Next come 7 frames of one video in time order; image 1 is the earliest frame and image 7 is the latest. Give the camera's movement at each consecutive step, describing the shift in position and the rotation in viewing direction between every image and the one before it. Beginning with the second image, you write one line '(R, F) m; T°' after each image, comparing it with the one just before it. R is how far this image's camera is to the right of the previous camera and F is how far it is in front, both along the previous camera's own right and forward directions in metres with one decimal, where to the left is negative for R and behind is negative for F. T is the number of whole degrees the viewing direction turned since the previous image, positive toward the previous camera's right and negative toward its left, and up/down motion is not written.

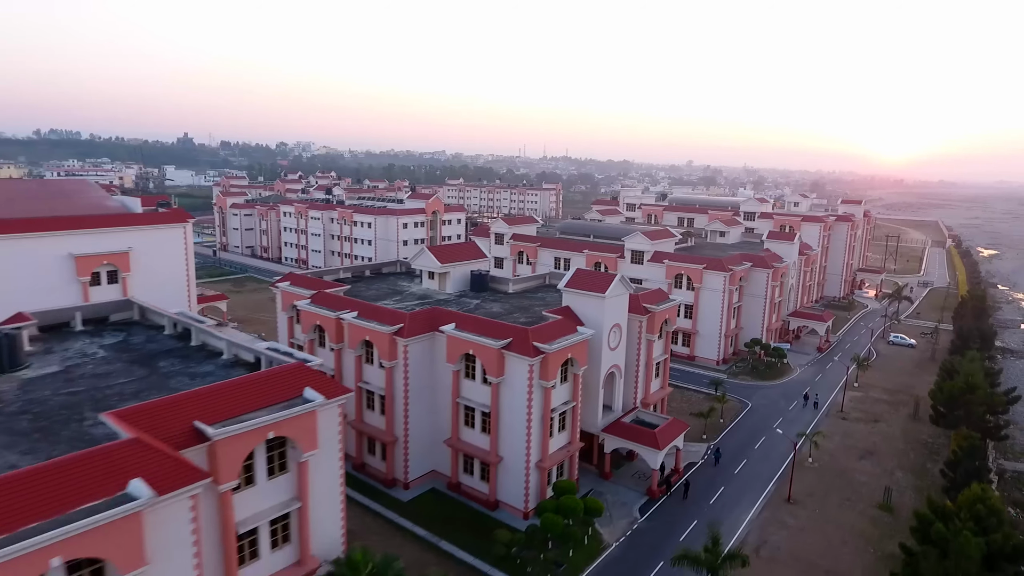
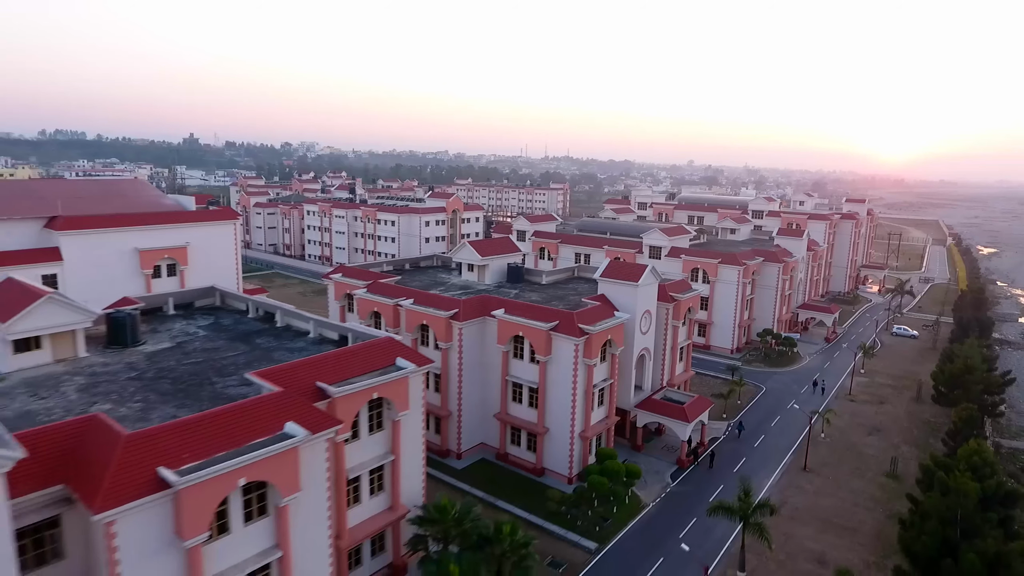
(-2.1, -3.0) m; 0°
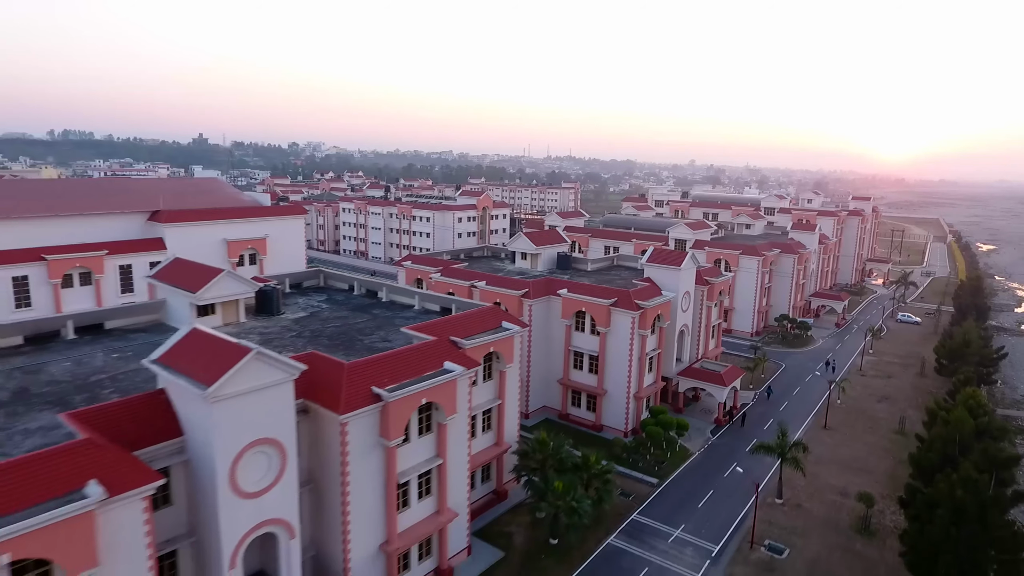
(-3.4, -4.9) m; 0°
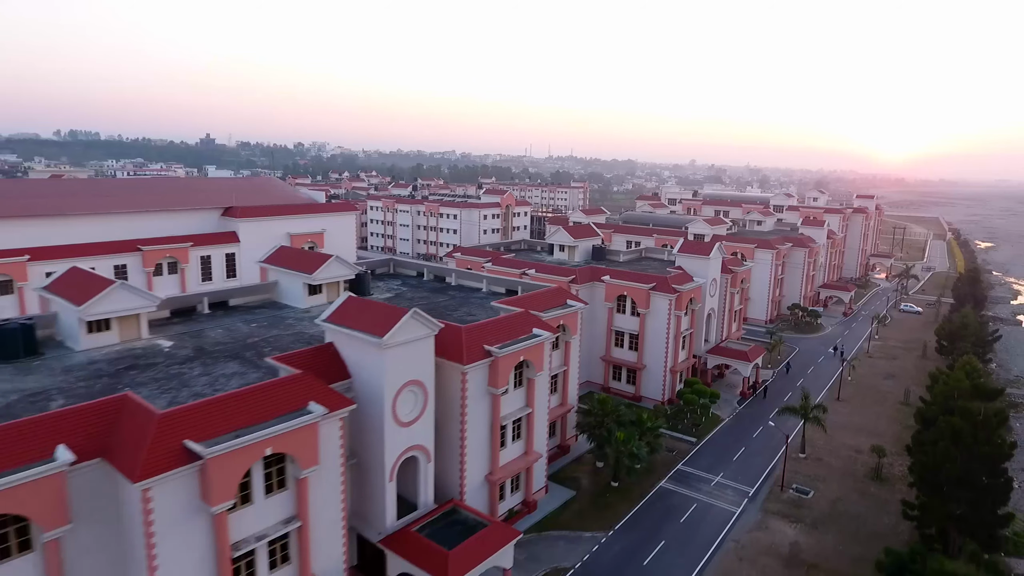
(-3.1, -4.4) m; 0°
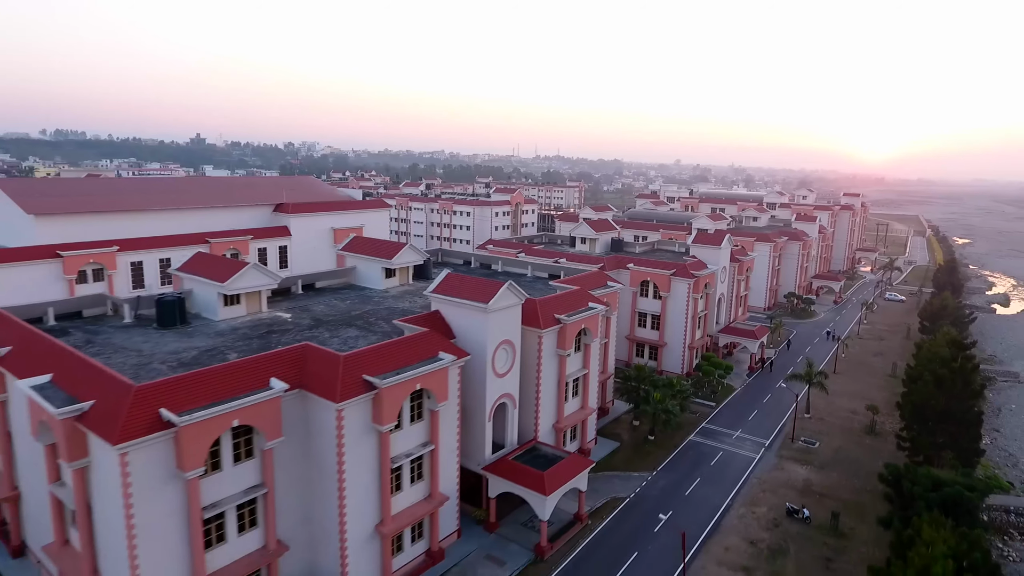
(-3.5, -4.7) m; +1°
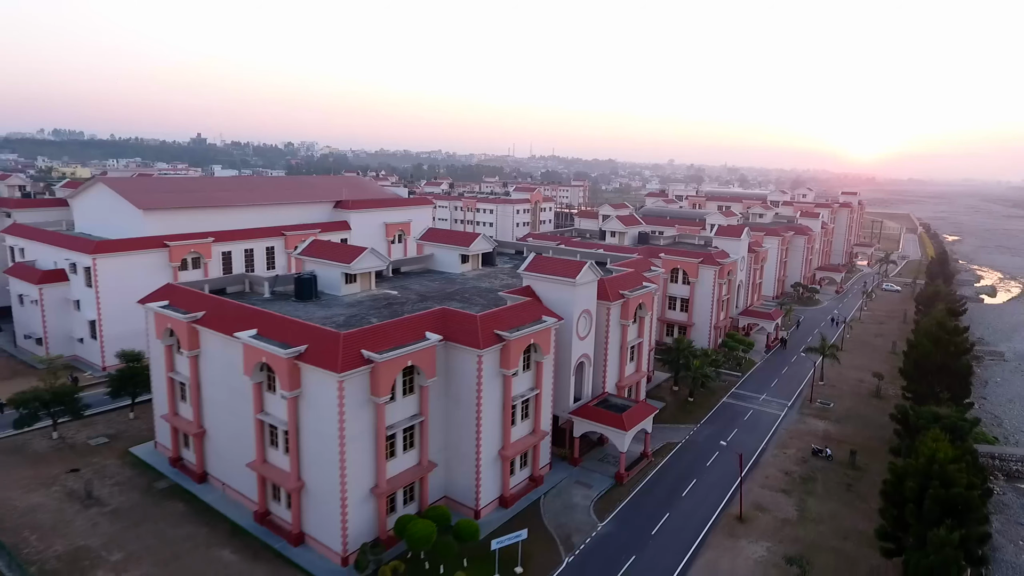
(-4.2, -5.5) m; +1°
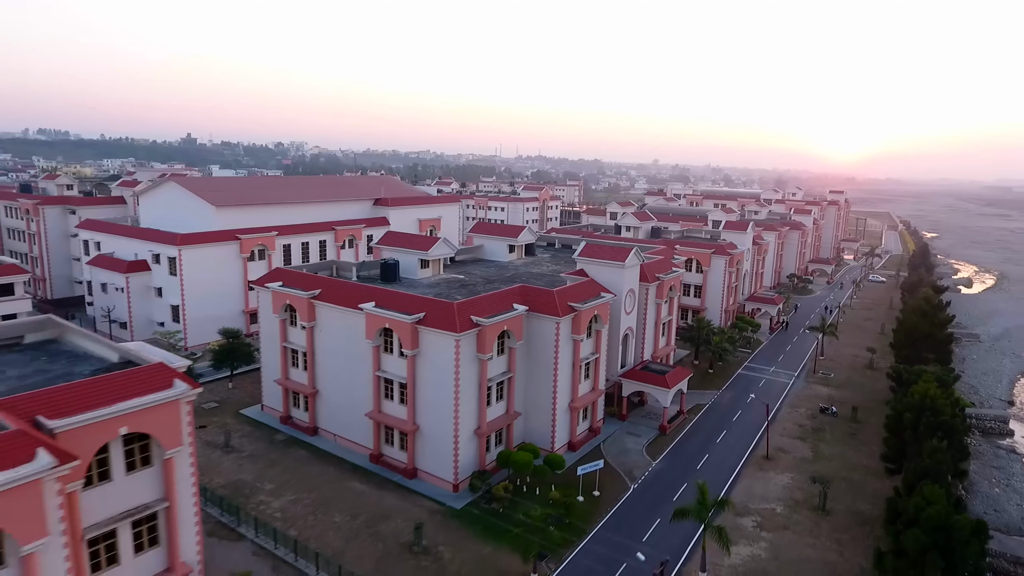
(-4.1, -5.3) m; +1°
